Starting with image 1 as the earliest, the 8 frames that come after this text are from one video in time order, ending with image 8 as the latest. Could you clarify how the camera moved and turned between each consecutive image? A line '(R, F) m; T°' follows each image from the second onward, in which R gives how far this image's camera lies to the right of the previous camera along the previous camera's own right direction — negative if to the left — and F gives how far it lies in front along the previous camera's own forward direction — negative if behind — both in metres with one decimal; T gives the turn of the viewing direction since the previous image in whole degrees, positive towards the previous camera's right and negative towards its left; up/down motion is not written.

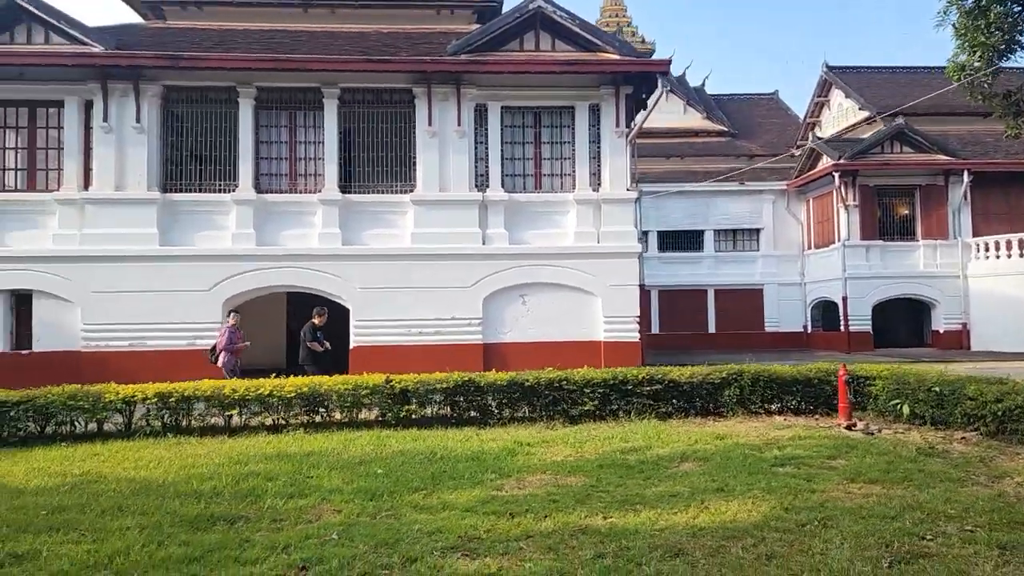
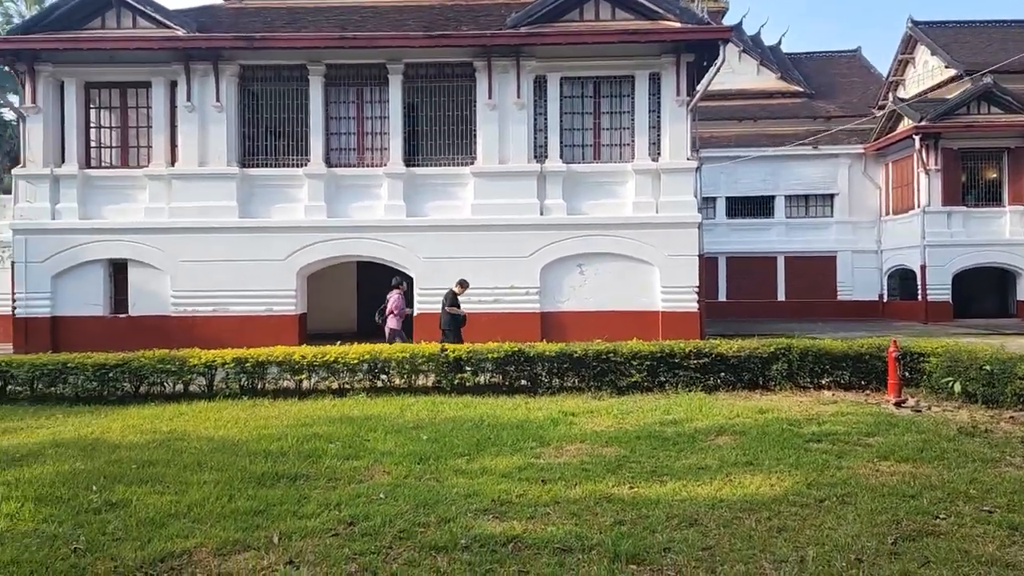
(+0.2, -0.2) m; -6°
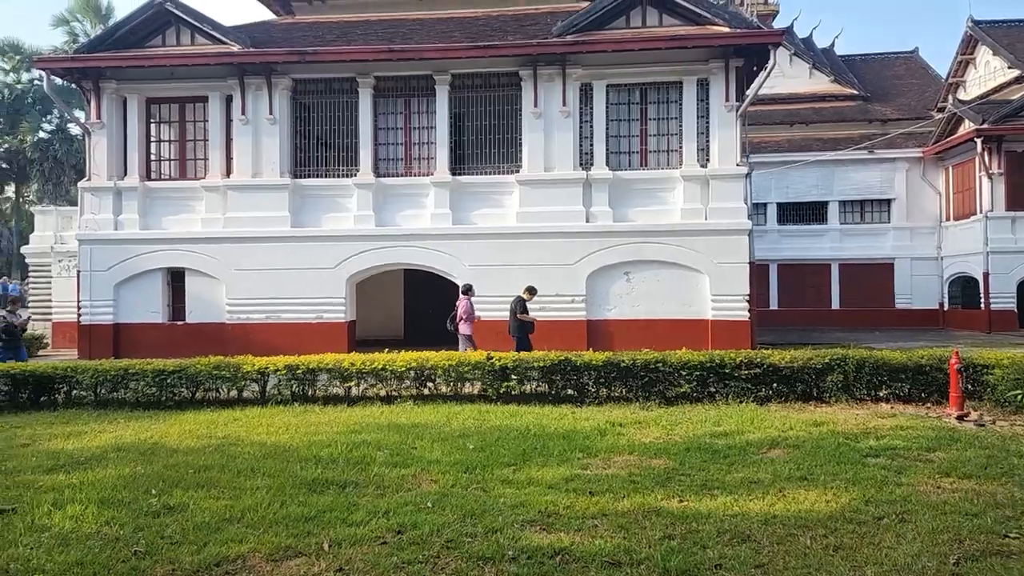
(0.0, 0.0) m; -4°
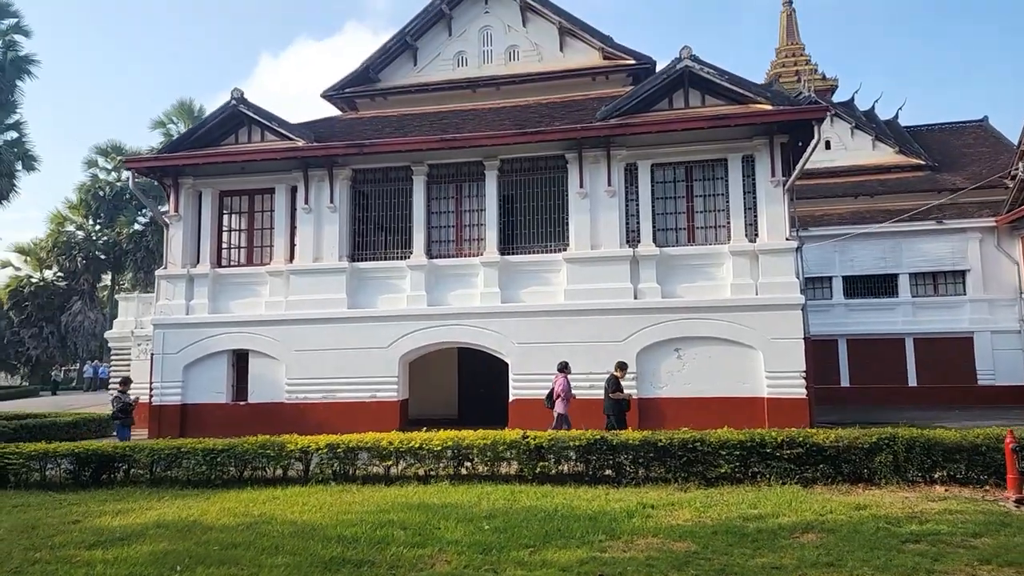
(+0.4, -0.1) m; -5°
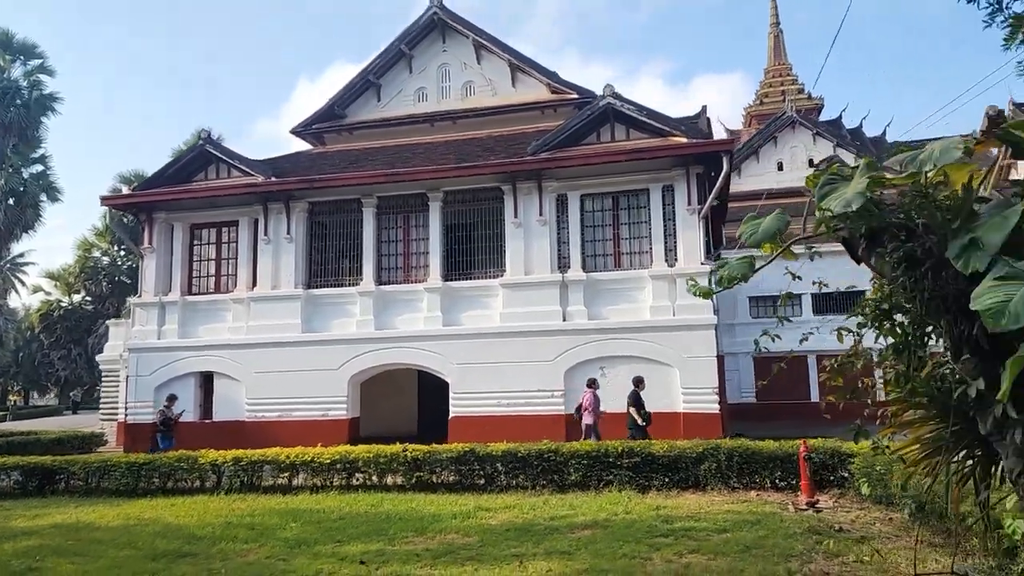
(+1.7, -0.8) m; -2°
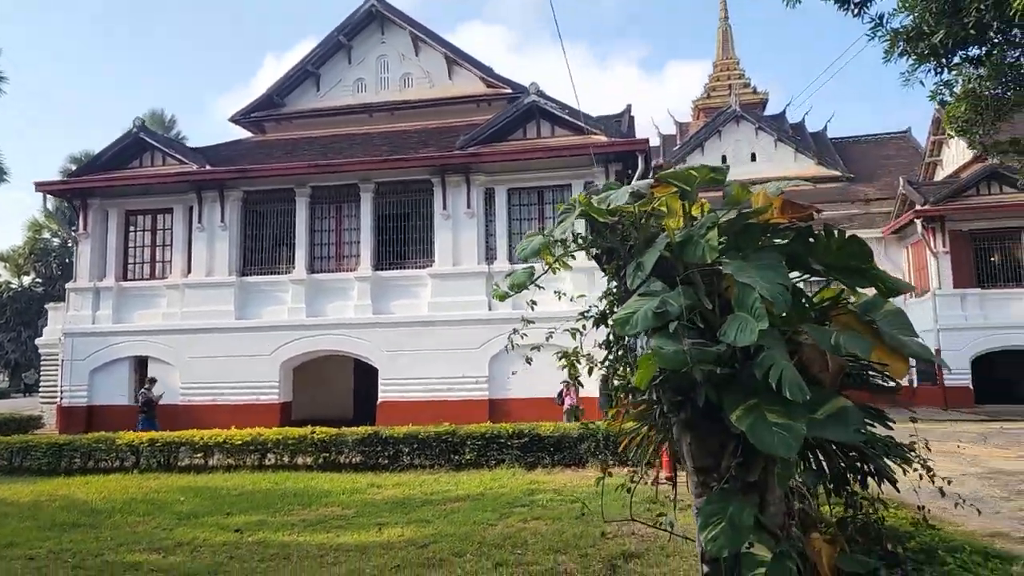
(+0.8, -0.6) m; +3°
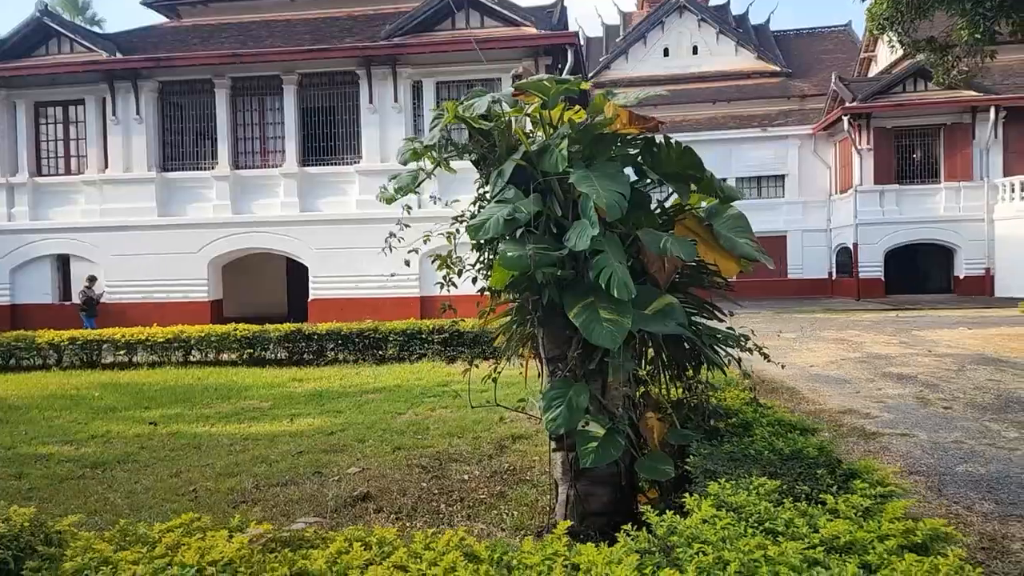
(+0.3, -0.2) m; +4°
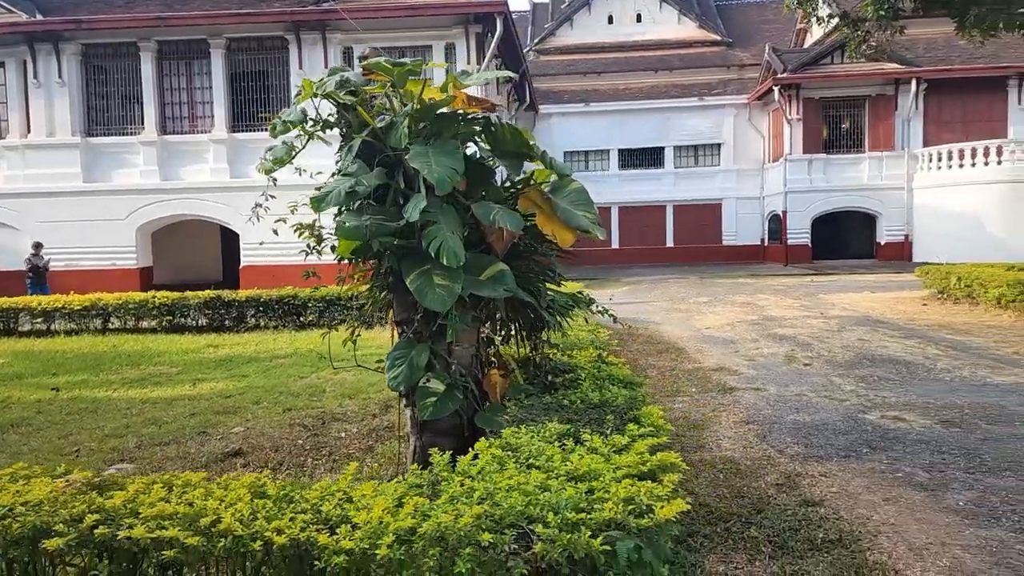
(+0.5, -0.3) m; +3°
